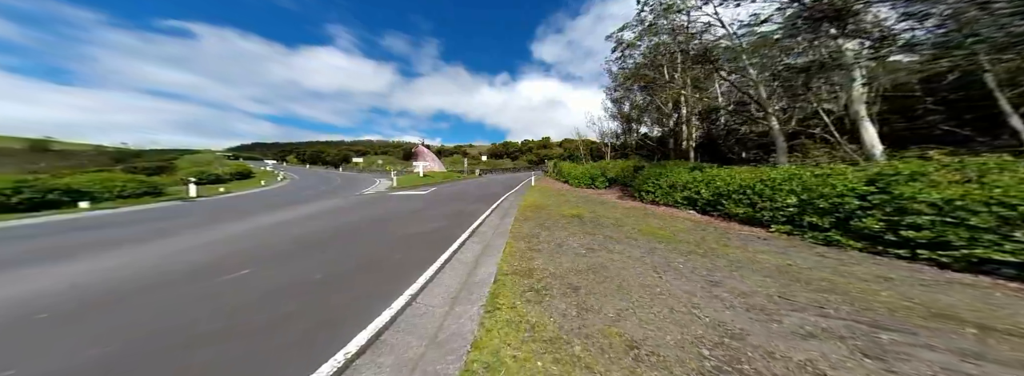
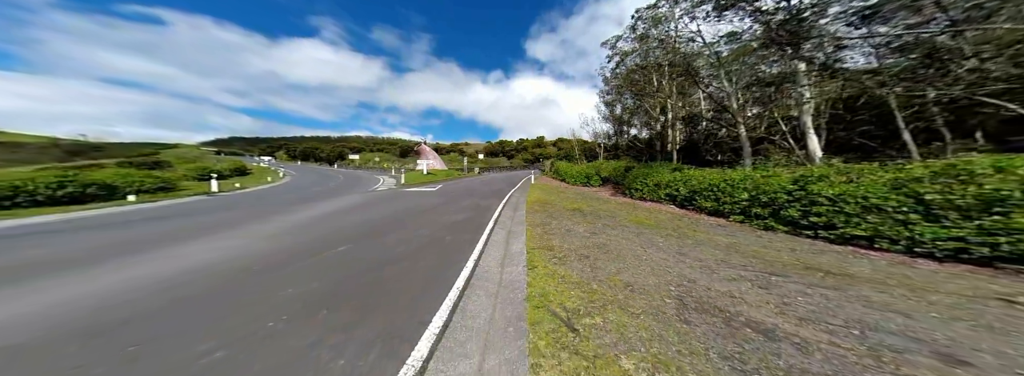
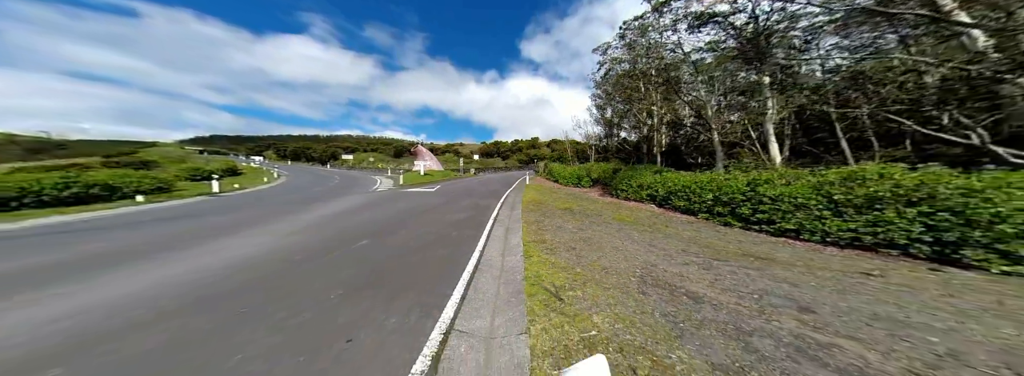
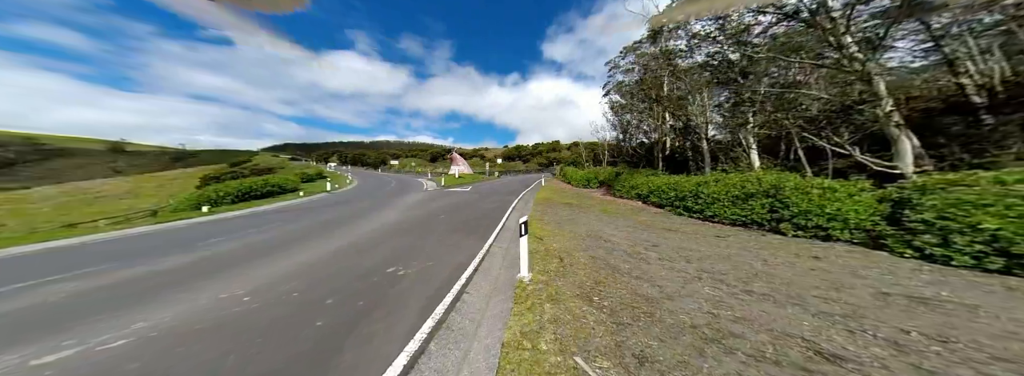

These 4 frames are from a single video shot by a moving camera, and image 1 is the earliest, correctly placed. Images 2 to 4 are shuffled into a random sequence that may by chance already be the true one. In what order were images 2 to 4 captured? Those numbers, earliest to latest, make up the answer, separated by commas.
2, 3, 4
